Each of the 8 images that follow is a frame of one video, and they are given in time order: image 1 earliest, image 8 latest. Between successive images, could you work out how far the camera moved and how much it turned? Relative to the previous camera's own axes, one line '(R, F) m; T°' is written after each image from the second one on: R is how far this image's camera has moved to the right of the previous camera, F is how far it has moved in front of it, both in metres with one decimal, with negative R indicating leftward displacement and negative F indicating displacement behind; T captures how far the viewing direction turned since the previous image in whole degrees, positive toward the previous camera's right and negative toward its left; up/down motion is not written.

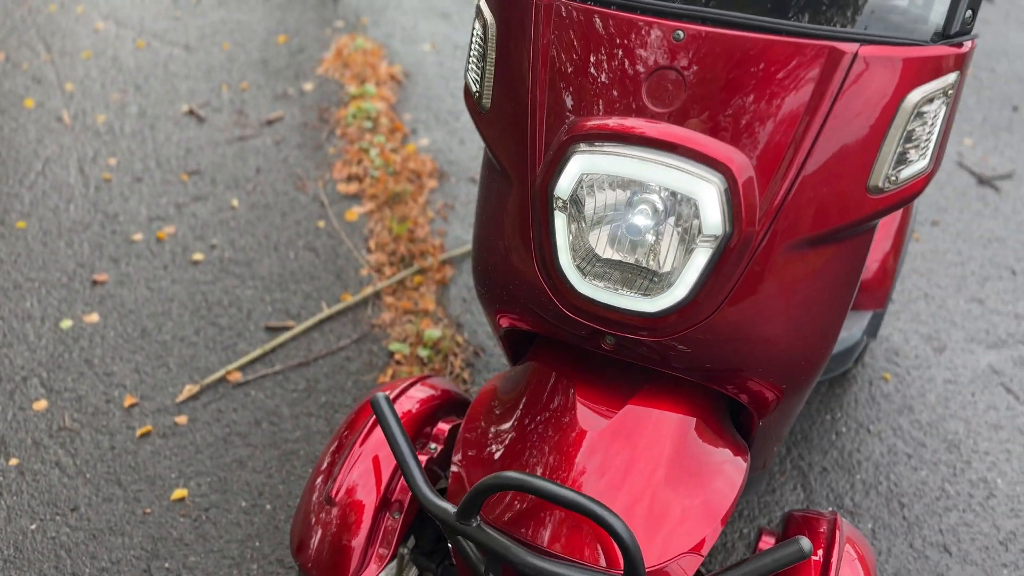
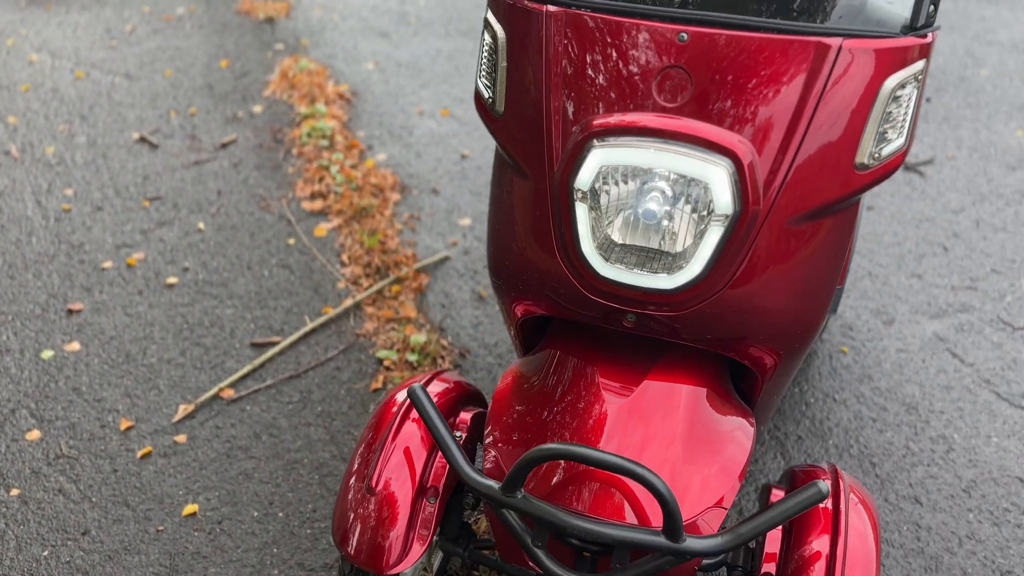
(-0.2, -0.1) m; +5°
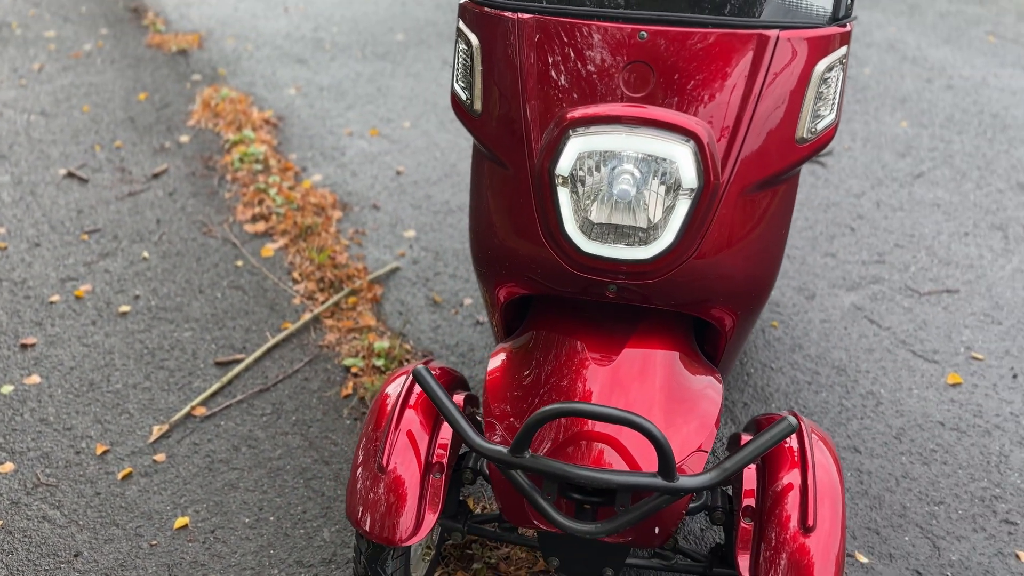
(-0.2, -0.1) m; +6°
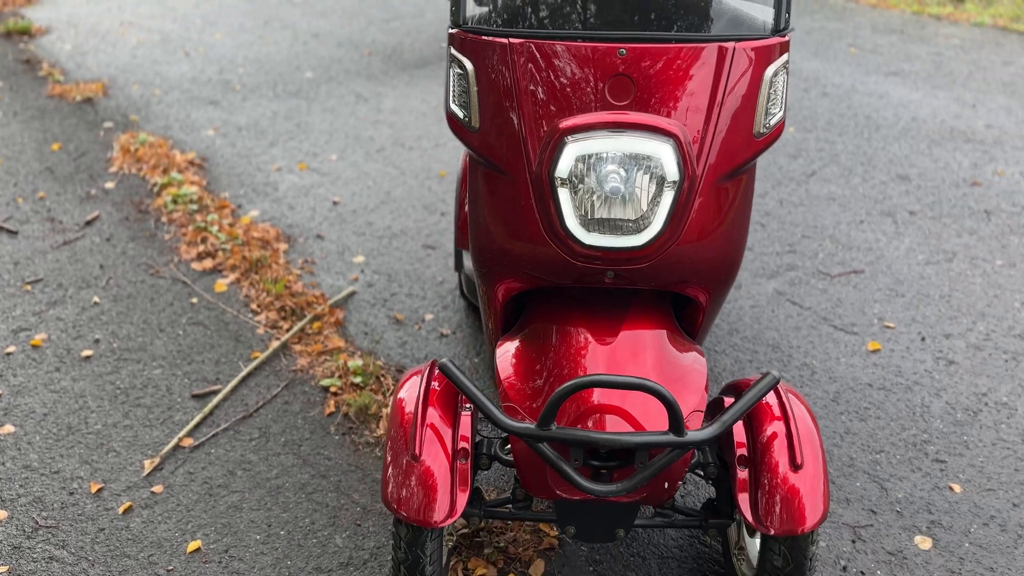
(-0.3, -0.2) m; +7°
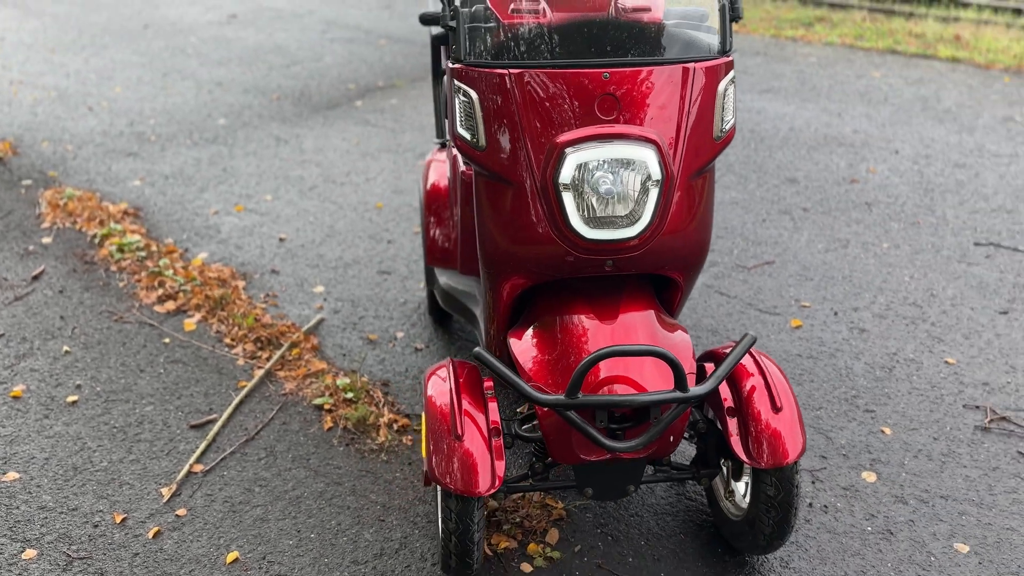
(-0.4, -0.3) m; +8°
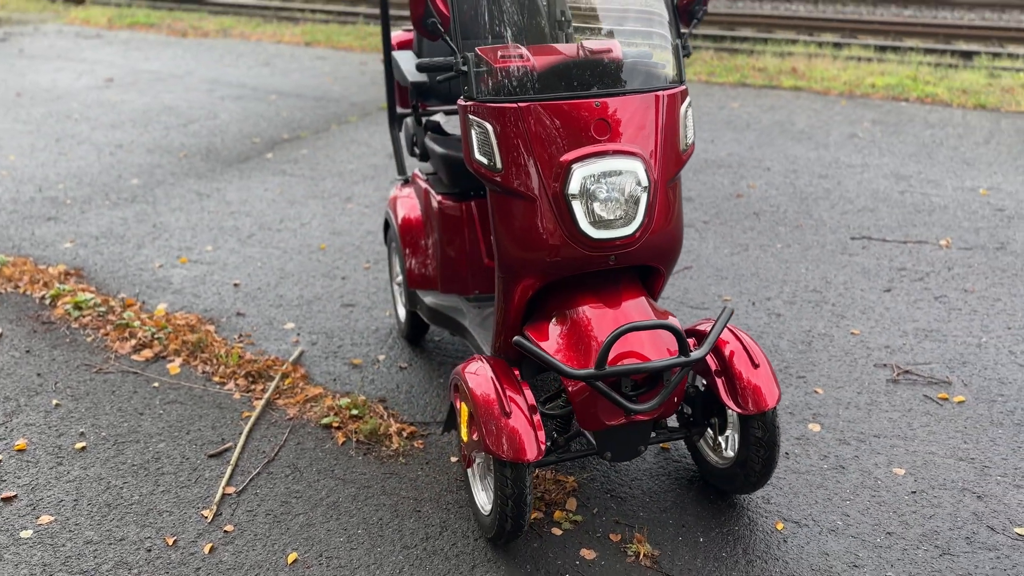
(-0.5, -0.4) m; +9°
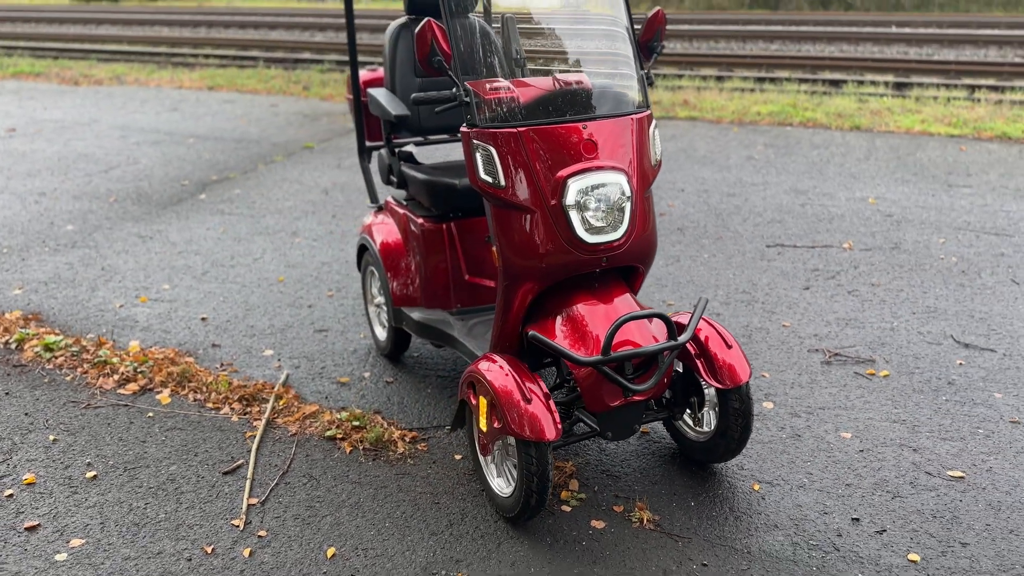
(-0.4, -0.3) m; +7°
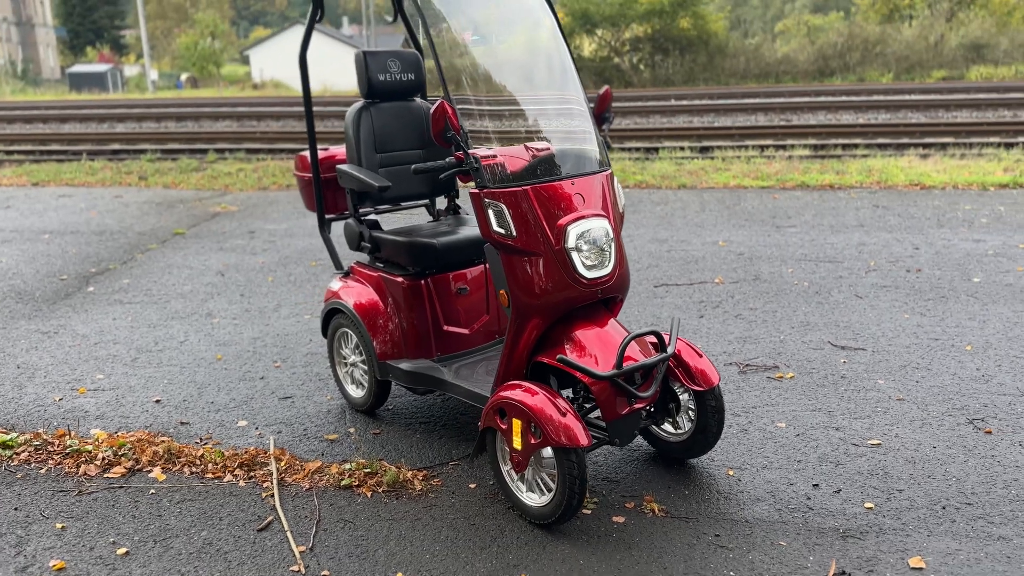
(-0.9, -0.4) m; +13°
